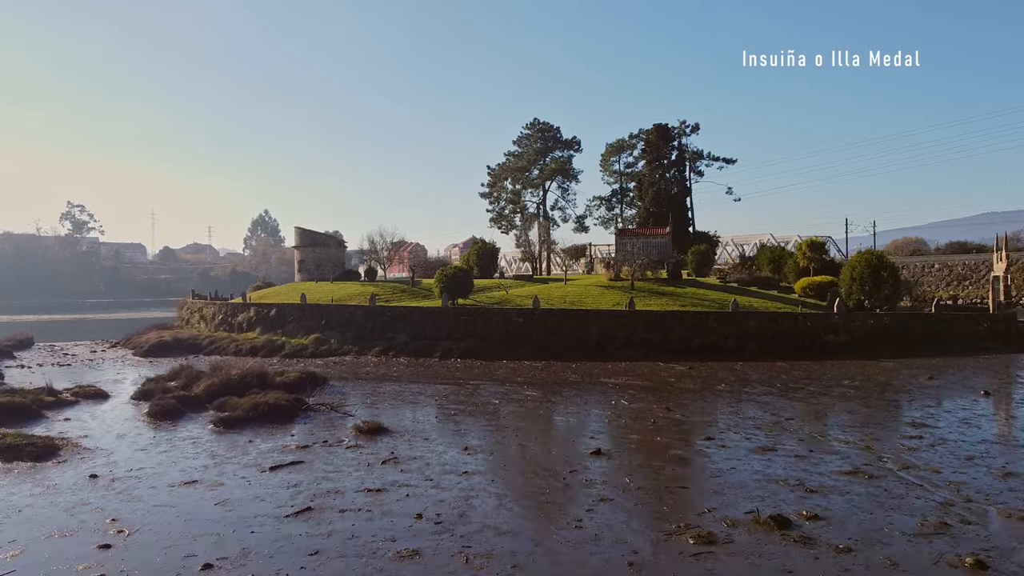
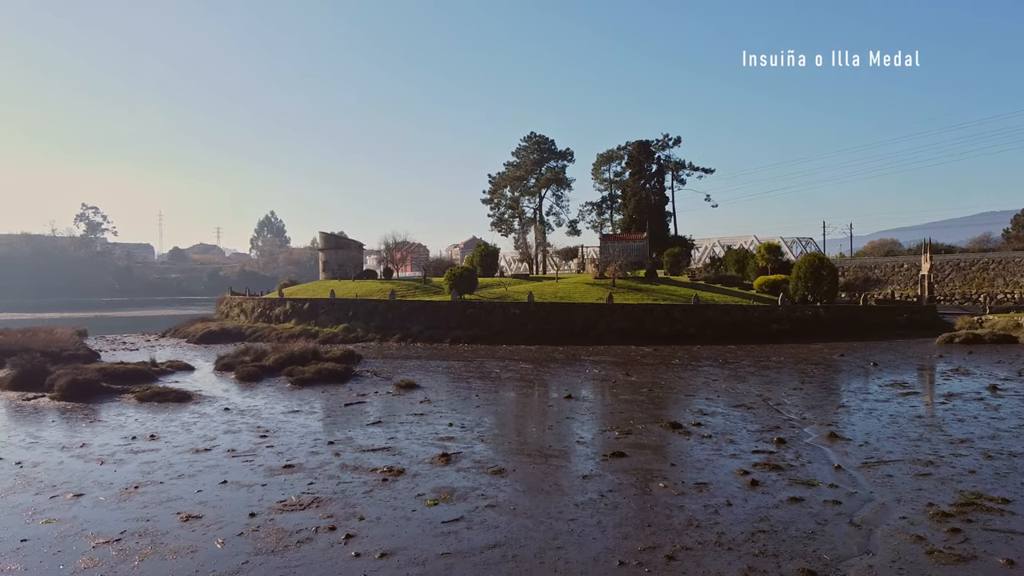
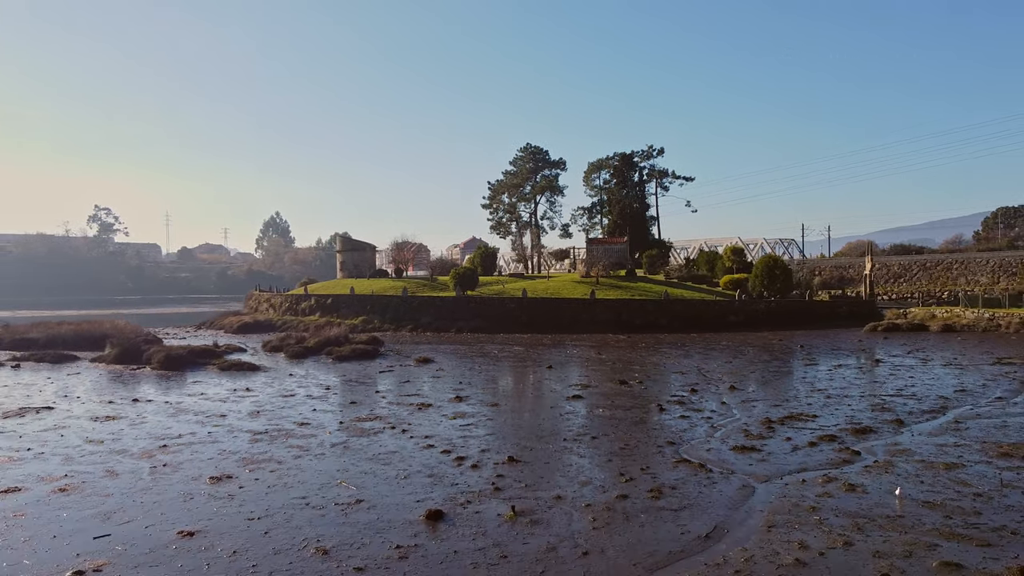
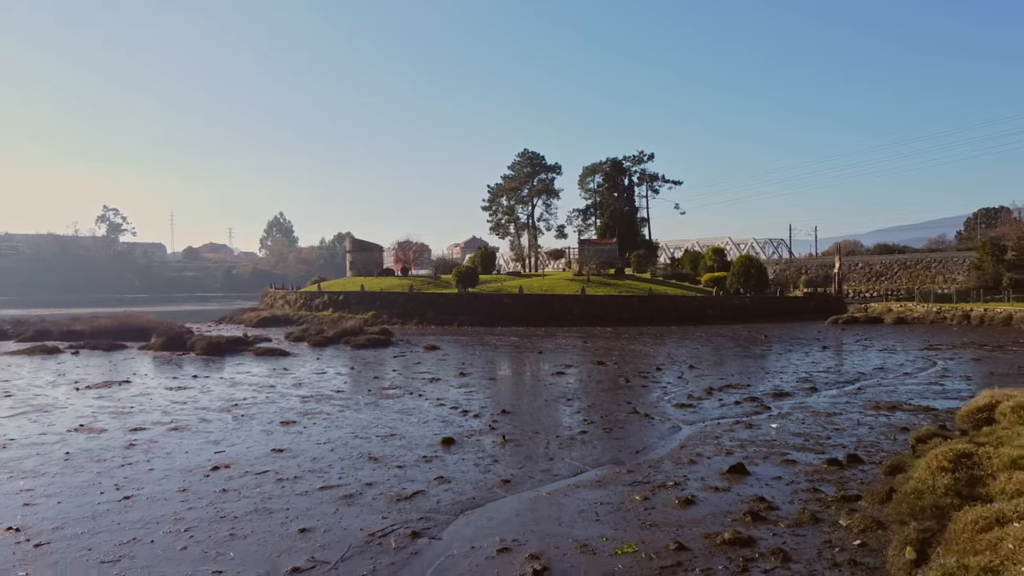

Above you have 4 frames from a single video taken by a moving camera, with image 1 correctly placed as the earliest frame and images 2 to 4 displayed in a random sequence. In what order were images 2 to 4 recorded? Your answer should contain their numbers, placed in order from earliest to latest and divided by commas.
2, 3, 4
